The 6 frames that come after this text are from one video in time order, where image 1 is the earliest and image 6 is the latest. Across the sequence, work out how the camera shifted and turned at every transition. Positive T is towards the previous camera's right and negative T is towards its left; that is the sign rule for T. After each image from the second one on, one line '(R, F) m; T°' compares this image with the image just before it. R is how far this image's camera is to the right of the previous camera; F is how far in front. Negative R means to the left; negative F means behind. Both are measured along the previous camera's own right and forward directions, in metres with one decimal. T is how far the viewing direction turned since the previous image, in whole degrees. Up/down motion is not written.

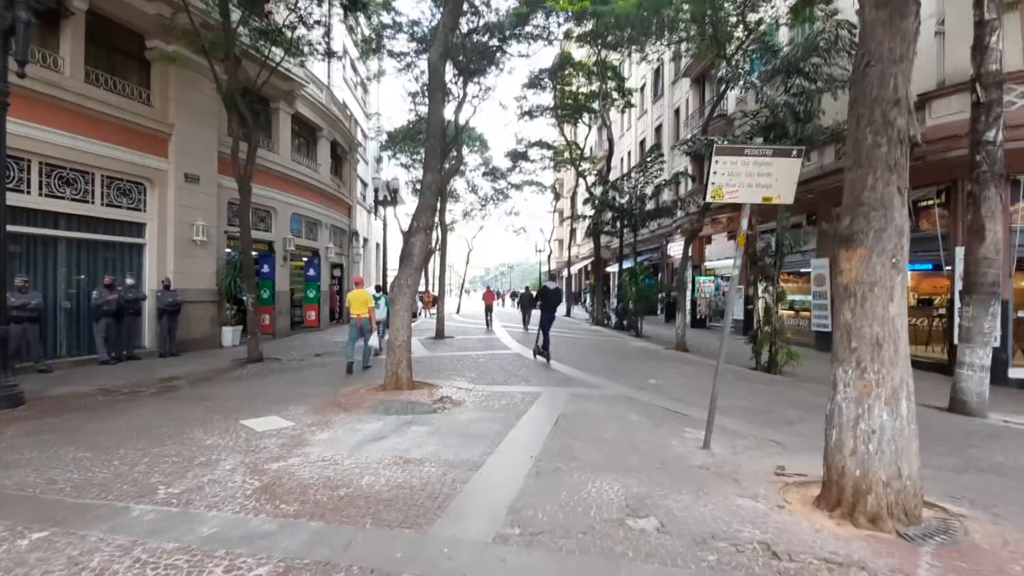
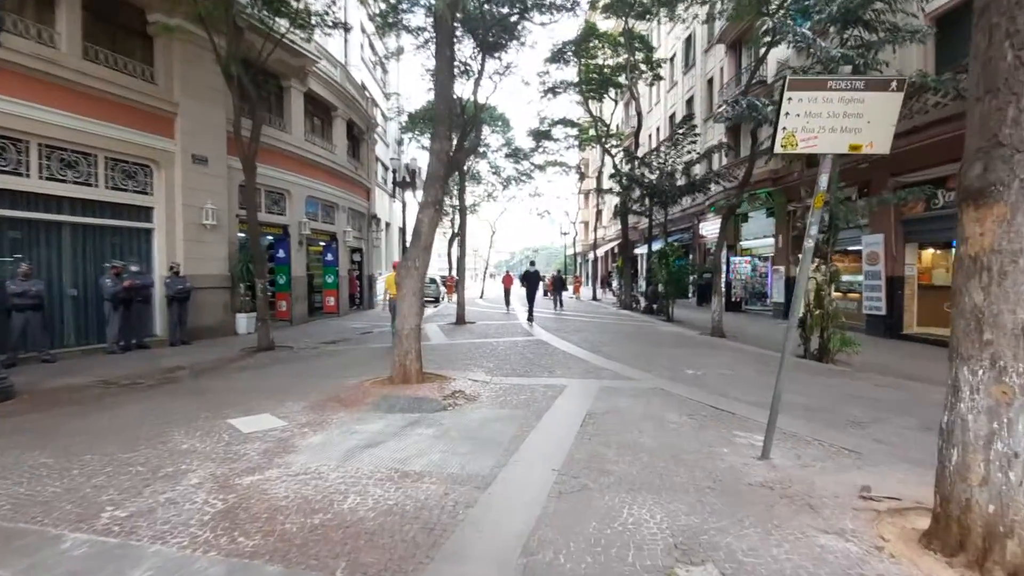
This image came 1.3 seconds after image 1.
(+0.1, +0.9) m; -3°
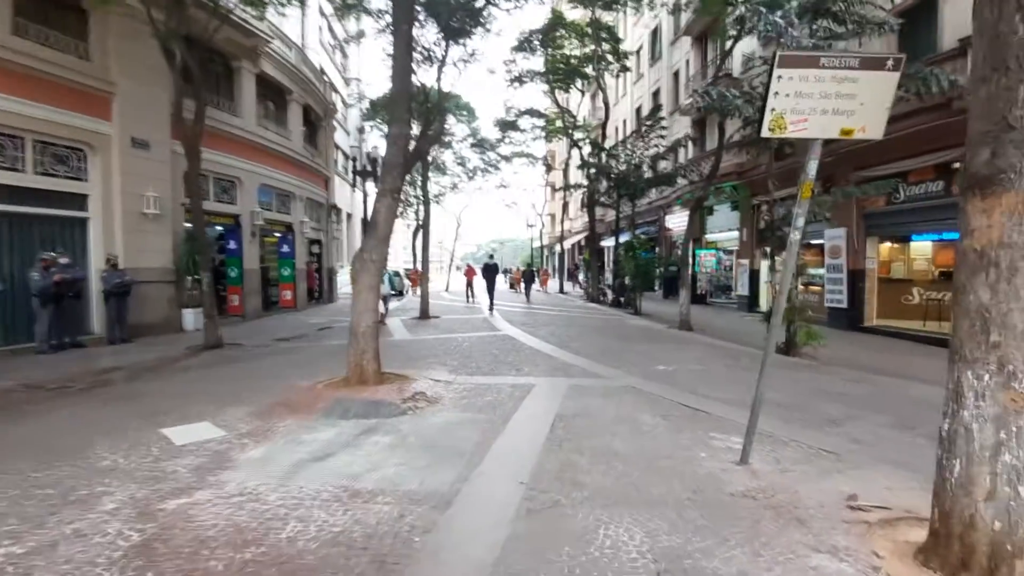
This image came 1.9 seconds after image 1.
(0.0, +0.4) m; +4°
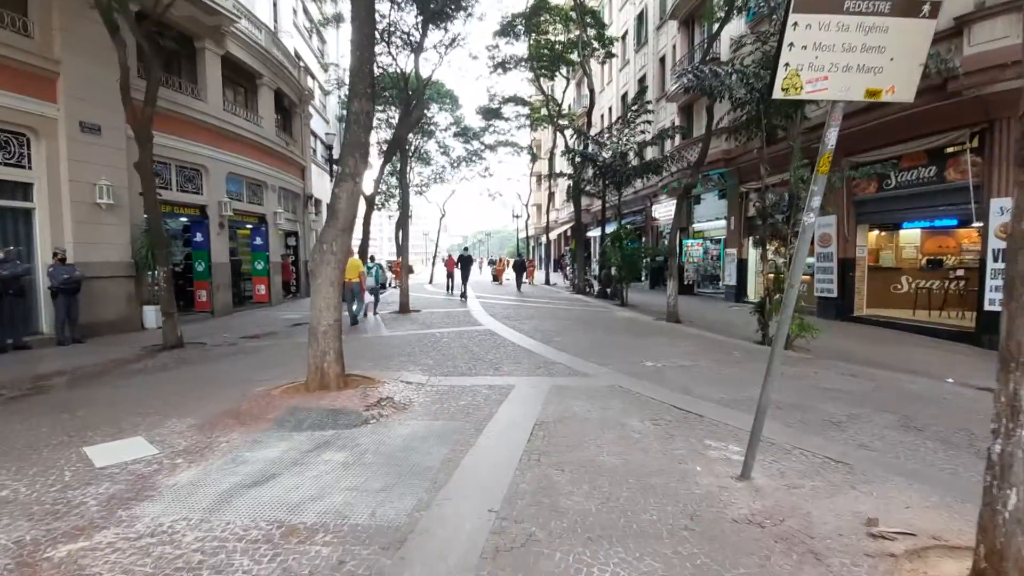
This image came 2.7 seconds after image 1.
(+0.1, +0.6) m; +1°
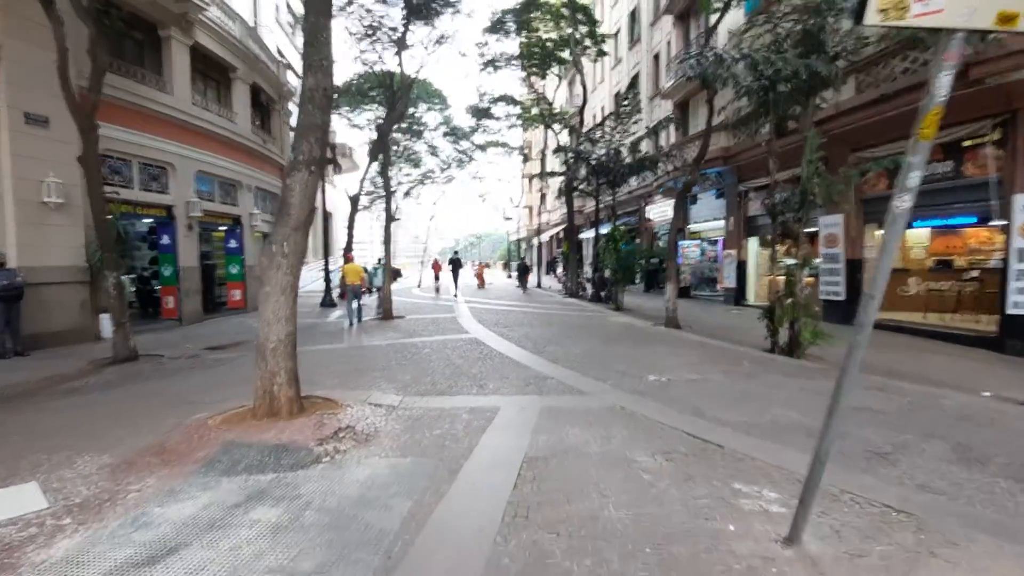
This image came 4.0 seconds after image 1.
(+0.1, +0.9) m; +1°
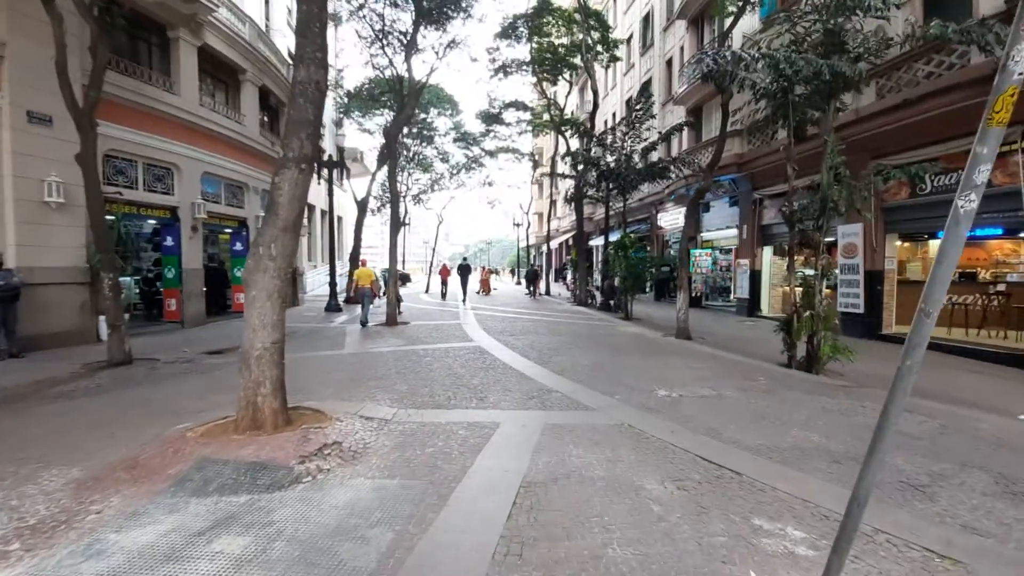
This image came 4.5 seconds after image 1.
(+0.1, +0.3) m; -1°
